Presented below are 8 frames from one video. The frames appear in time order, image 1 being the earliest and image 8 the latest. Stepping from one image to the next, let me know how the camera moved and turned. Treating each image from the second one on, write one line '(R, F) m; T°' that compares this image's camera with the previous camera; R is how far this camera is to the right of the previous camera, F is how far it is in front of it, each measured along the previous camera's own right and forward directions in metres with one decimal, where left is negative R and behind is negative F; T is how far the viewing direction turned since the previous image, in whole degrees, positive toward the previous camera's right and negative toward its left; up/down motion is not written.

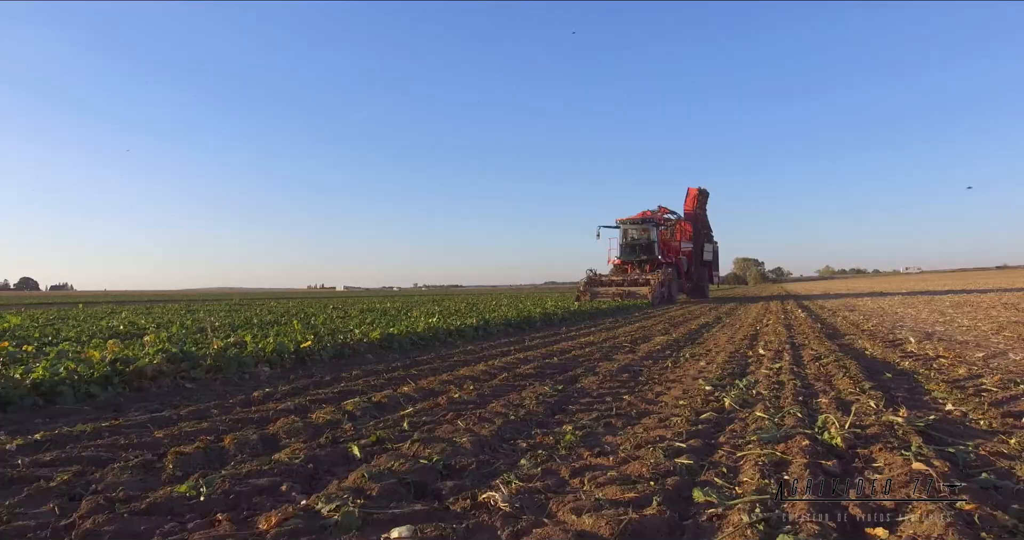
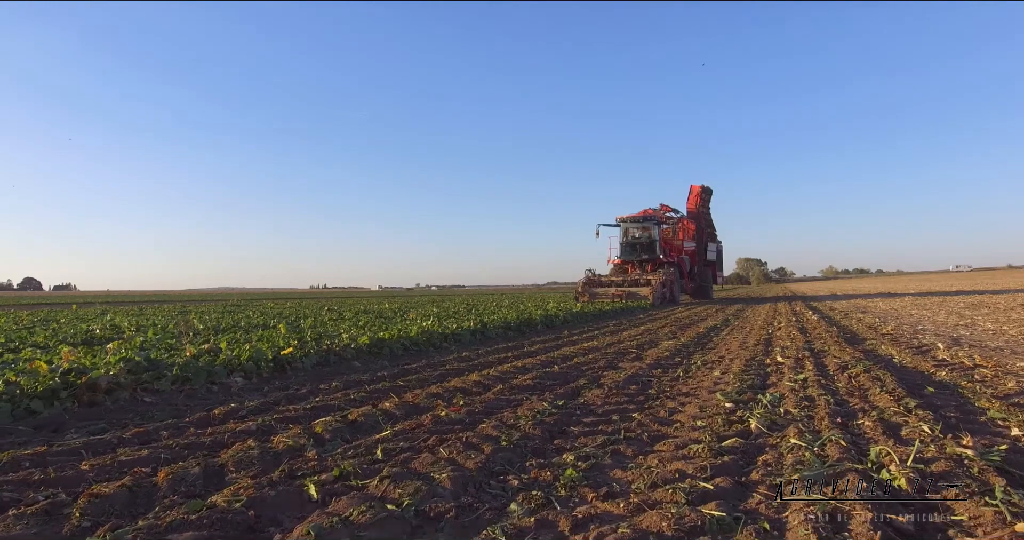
(+0.1, +0.8) m; 0°
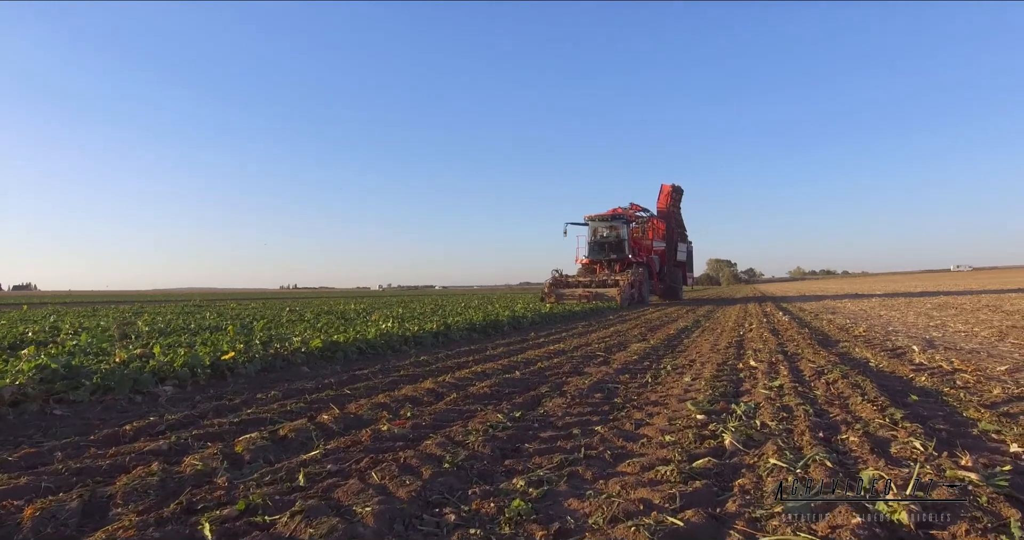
(+0.2, +0.6) m; +3°
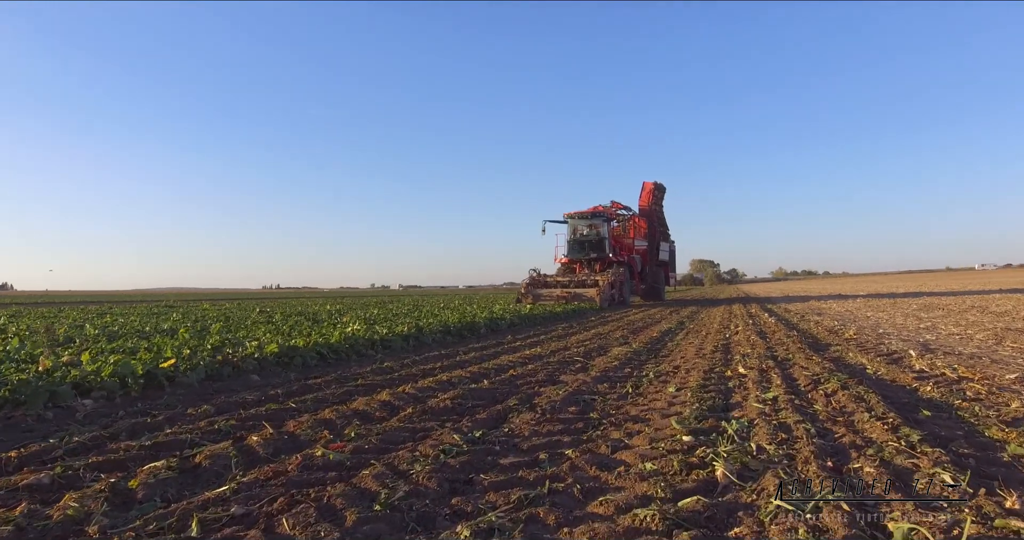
(+0.2, +0.7) m; +2°
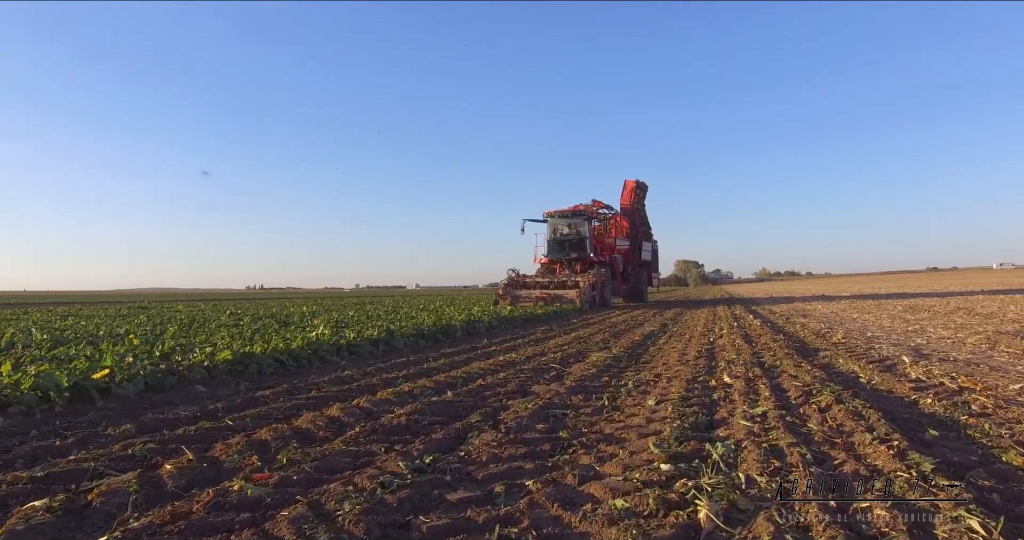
(+0.2, +0.6) m; +1°
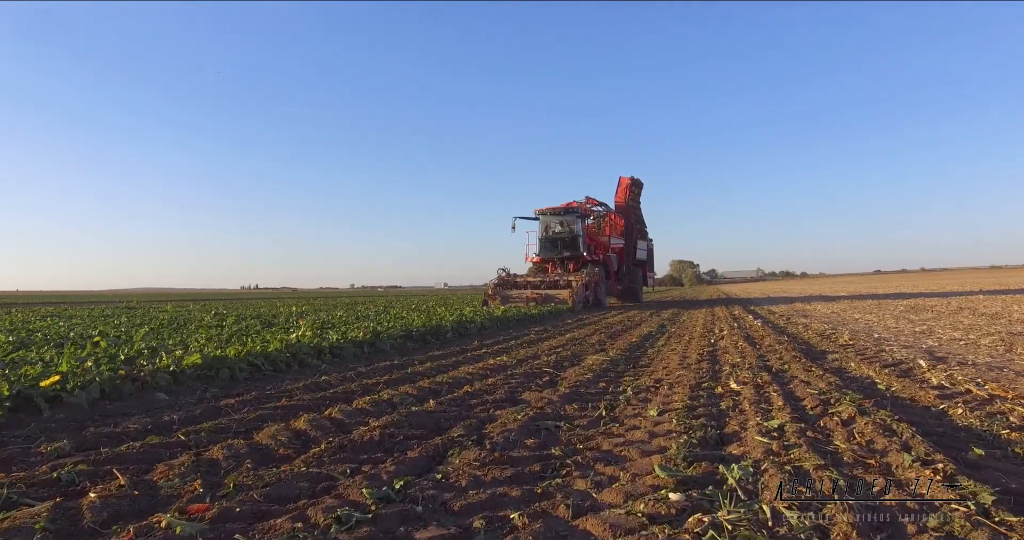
(+0.1, +0.6) m; 0°
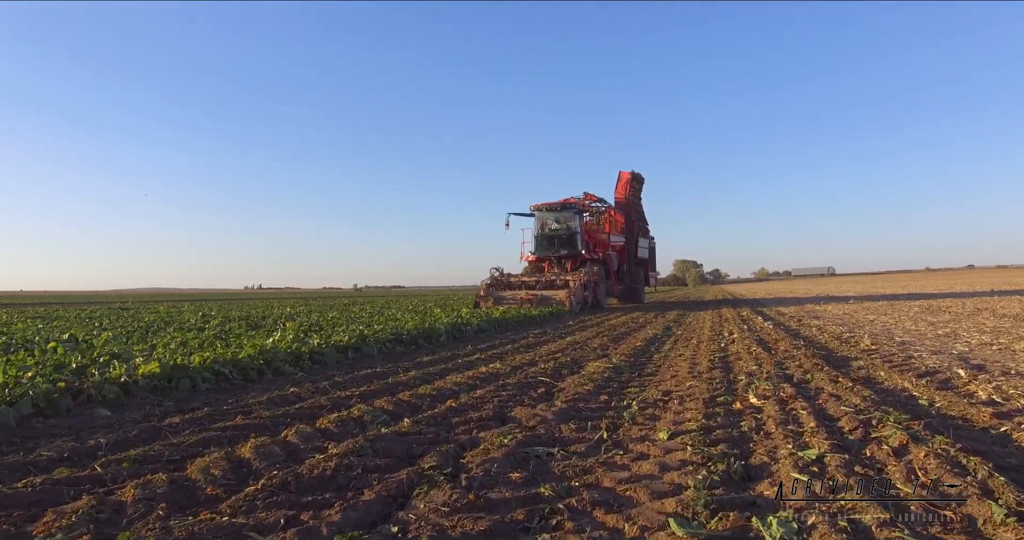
(+0.1, +0.8) m; 0°
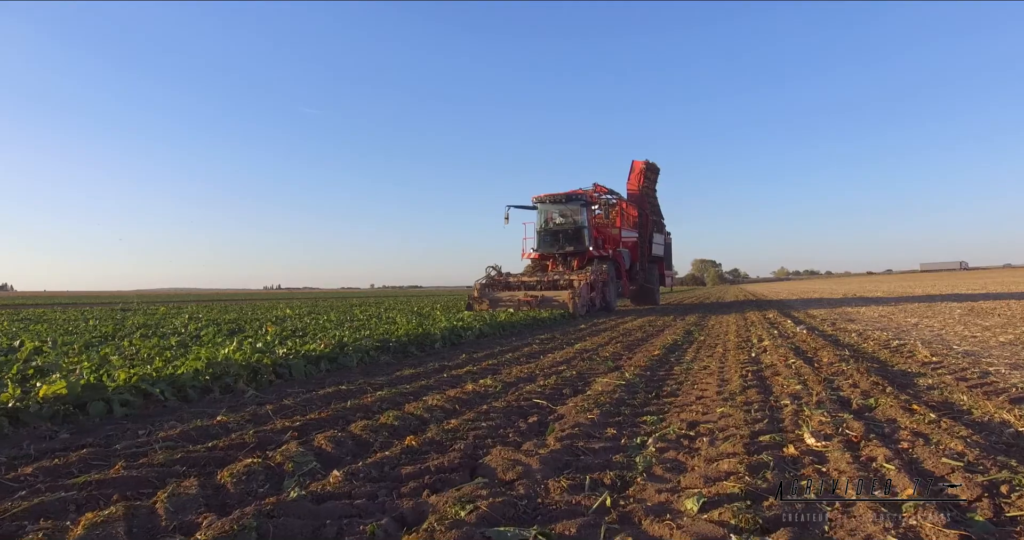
(+0.3, +1.4) m; -2°
